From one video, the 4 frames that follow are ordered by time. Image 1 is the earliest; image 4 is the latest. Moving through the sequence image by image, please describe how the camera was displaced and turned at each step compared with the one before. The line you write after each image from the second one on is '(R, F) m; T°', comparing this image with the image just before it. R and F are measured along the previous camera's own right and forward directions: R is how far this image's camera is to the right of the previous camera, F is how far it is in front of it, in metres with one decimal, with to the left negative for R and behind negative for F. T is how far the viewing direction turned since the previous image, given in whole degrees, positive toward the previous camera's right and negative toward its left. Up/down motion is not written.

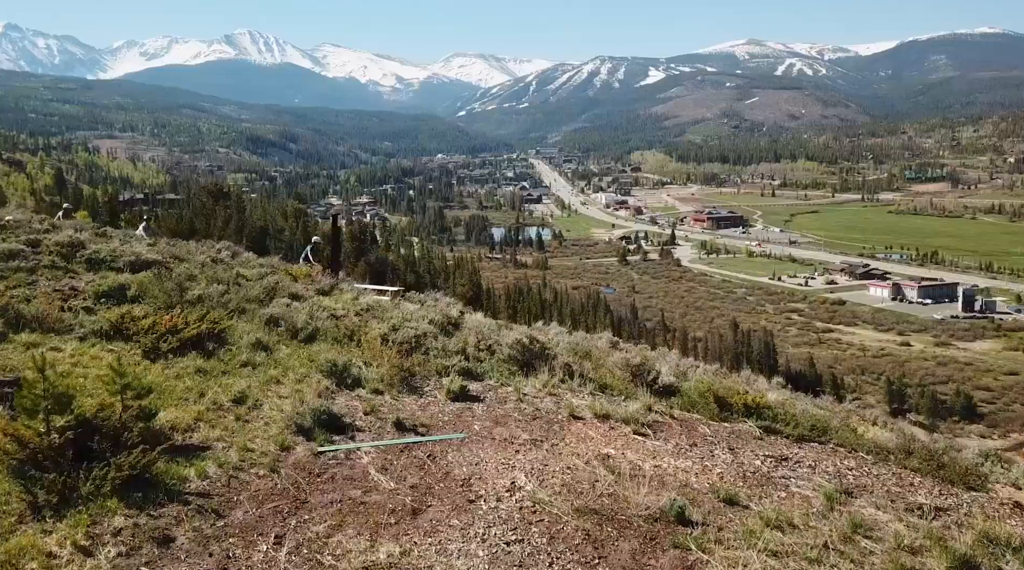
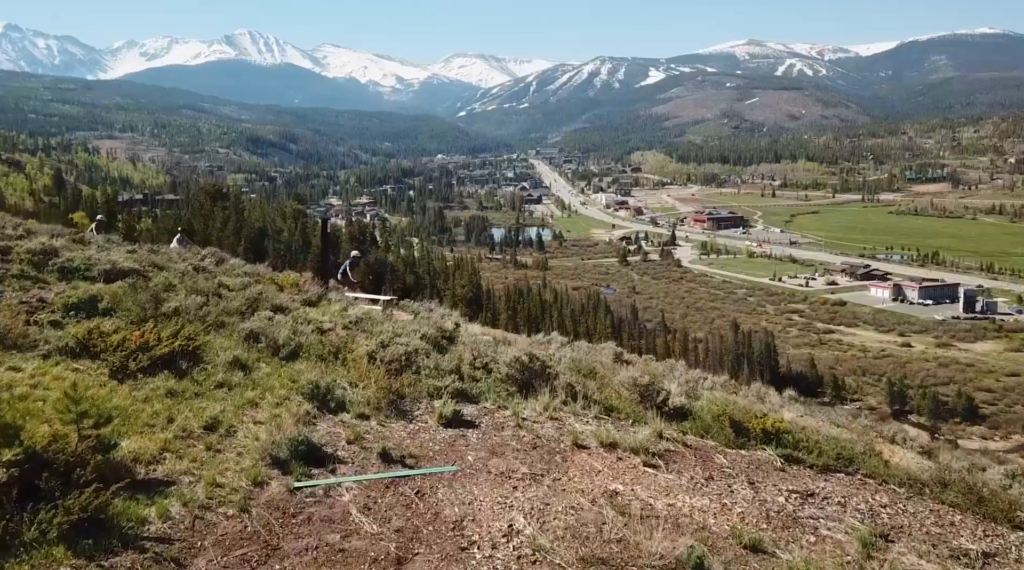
(0.0, +1.1) m; 0°
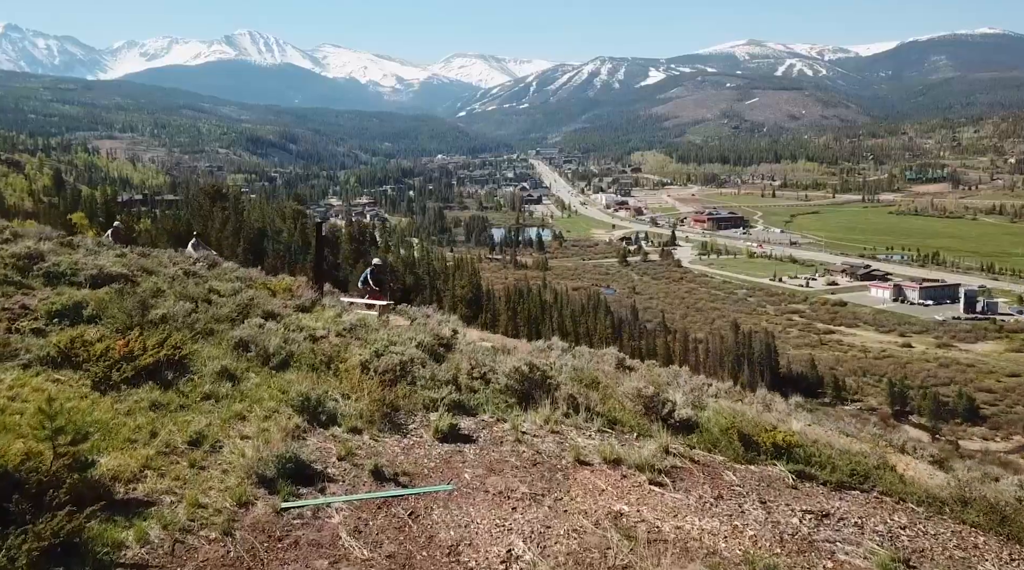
(0.0, +0.5) m; 0°
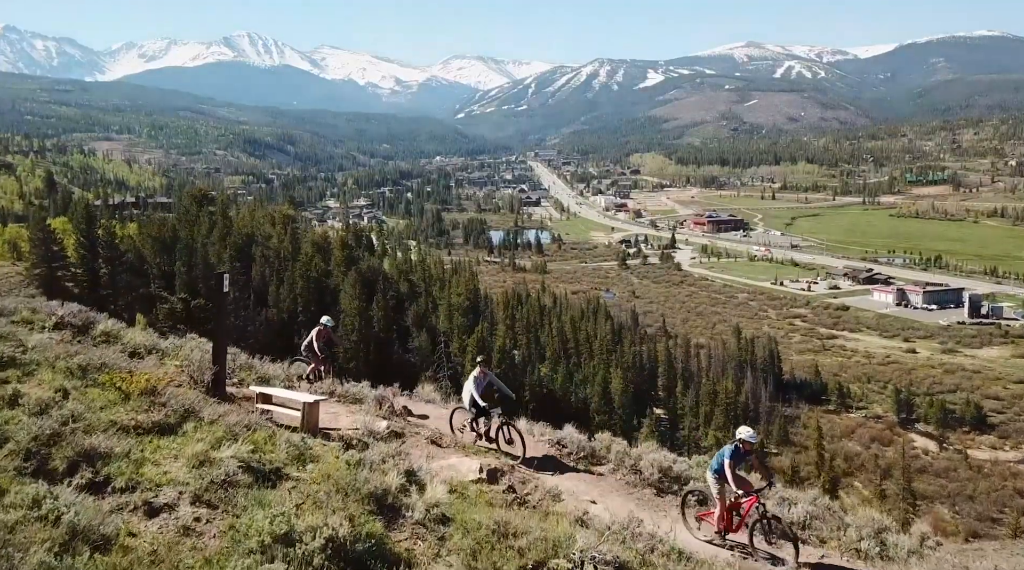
(+0.1, +6.8) m; 0°
